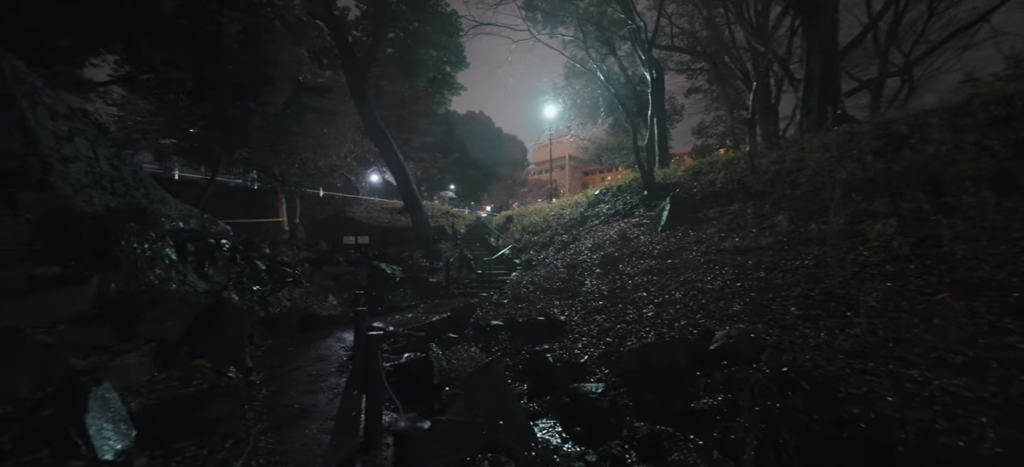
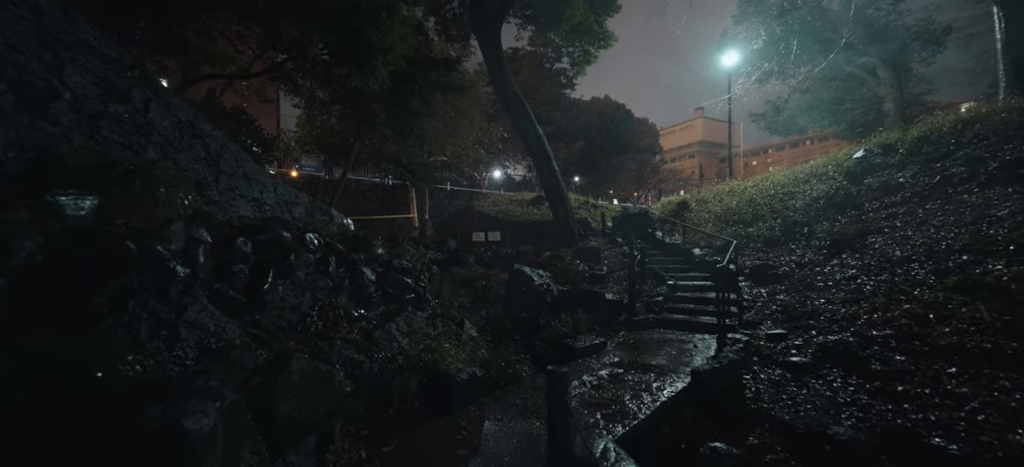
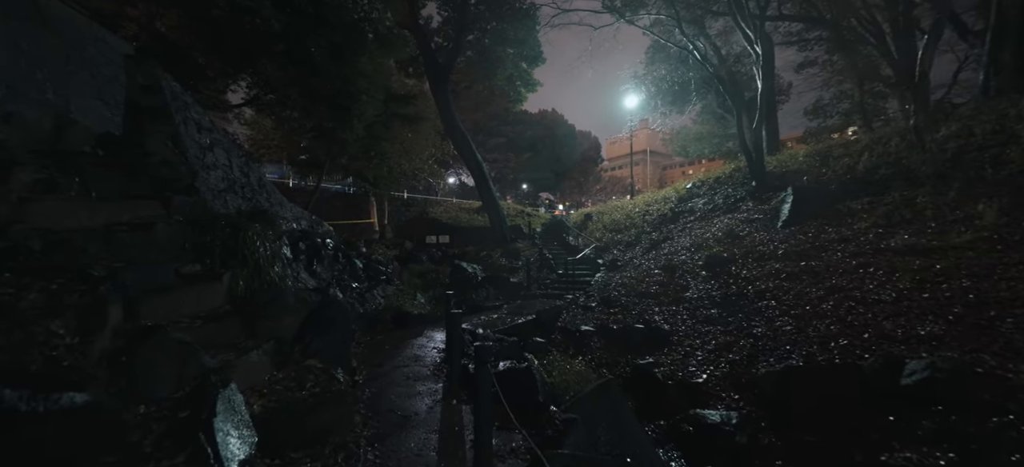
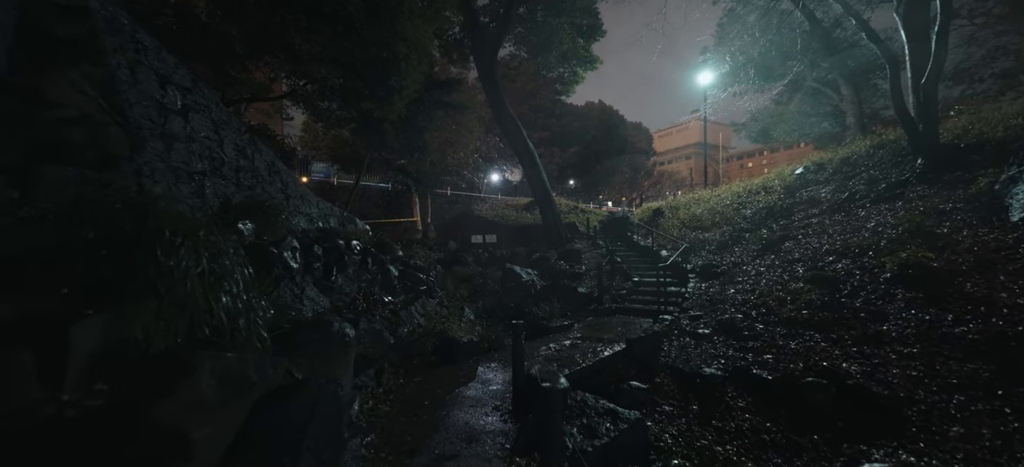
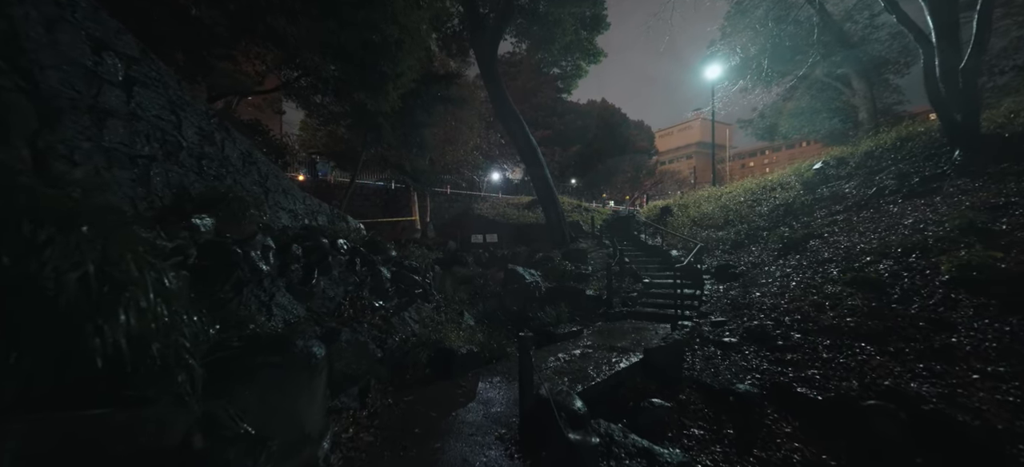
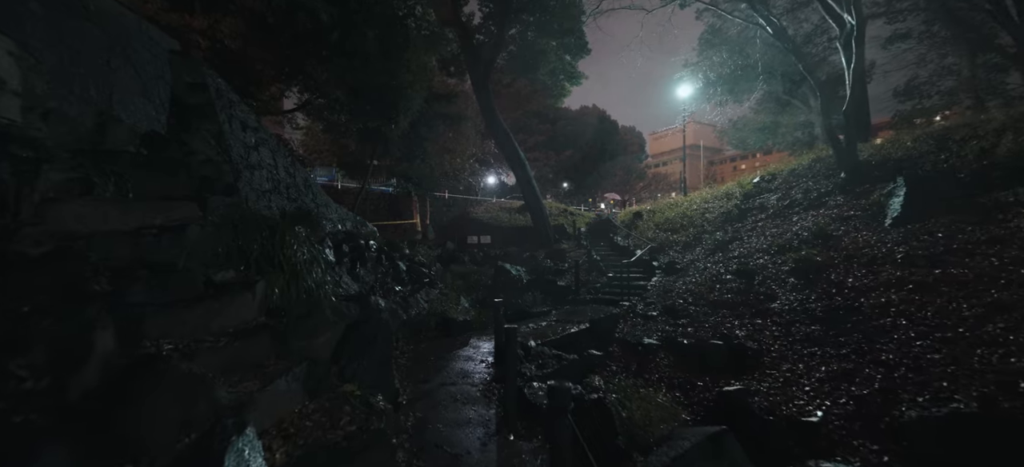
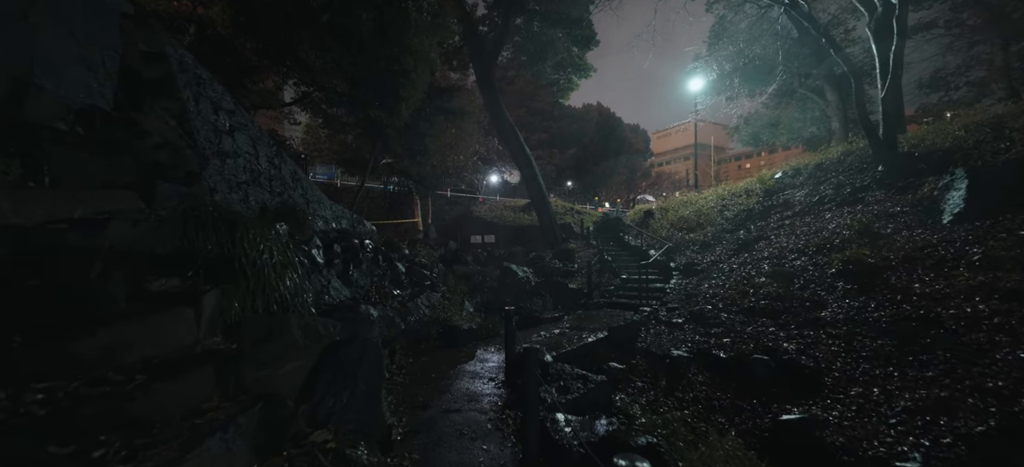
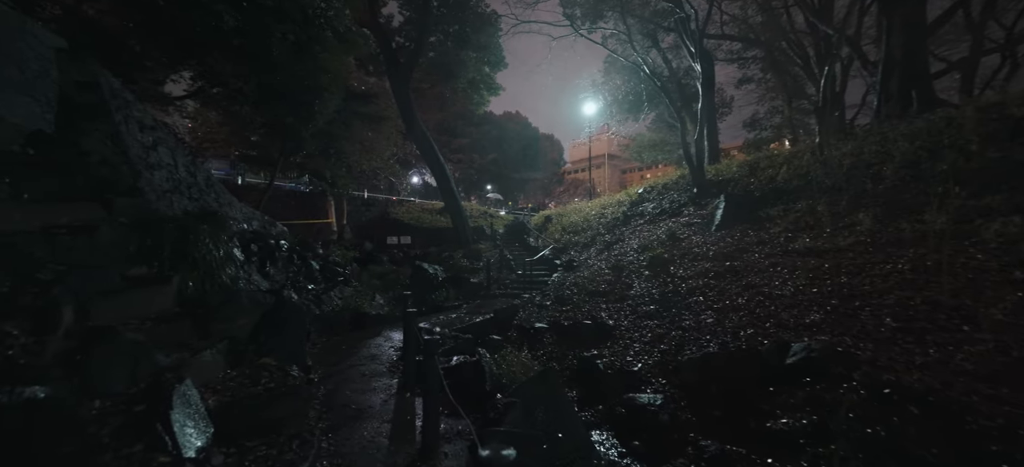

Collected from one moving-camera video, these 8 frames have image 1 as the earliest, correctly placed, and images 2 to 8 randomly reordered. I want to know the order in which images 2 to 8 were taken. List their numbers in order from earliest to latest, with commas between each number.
8, 3, 6, 7, 4, 5, 2
